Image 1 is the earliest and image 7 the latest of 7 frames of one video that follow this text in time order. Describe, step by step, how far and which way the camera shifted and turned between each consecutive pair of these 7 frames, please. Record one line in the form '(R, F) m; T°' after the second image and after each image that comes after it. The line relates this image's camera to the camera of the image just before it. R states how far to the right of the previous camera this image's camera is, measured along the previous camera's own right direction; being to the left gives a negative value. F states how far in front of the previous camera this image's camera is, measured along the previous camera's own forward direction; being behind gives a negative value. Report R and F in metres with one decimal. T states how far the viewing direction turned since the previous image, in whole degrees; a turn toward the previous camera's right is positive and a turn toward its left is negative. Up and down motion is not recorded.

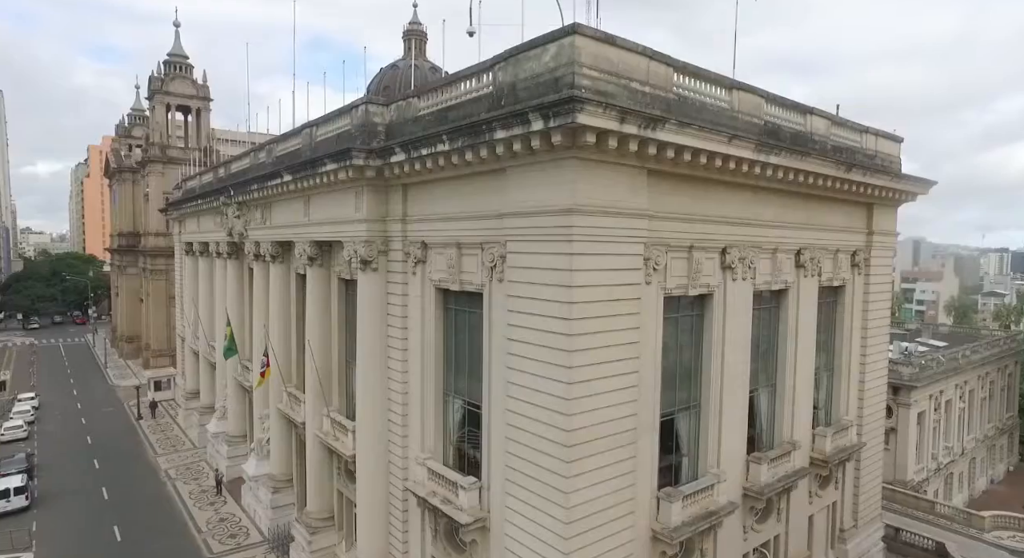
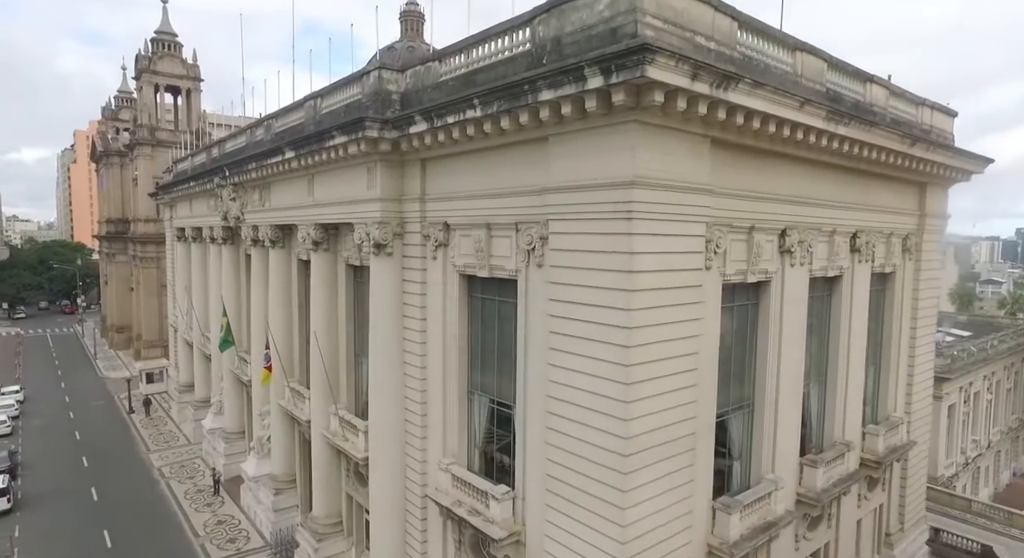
(-0.9, +1.7) m; +1°
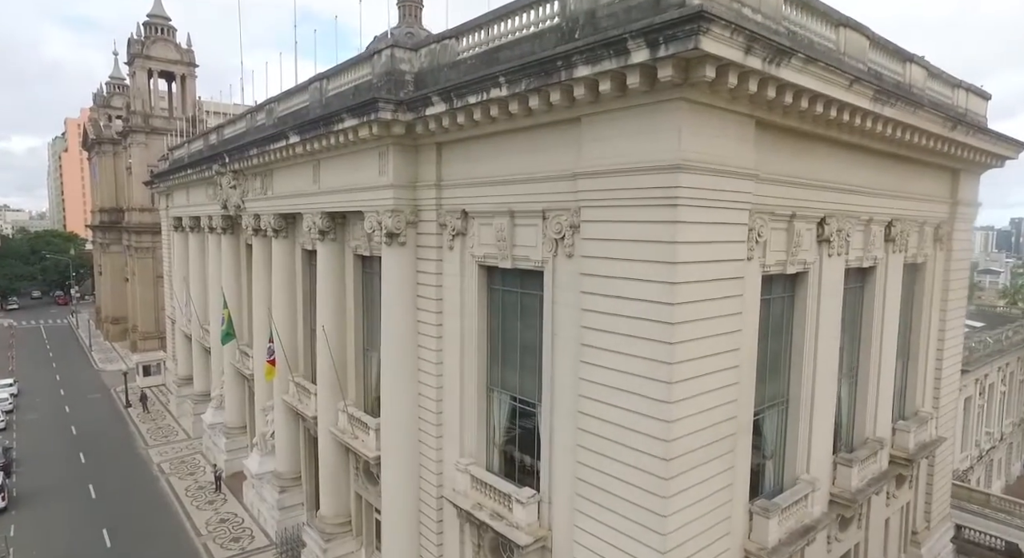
(-0.6, +0.8) m; 0°
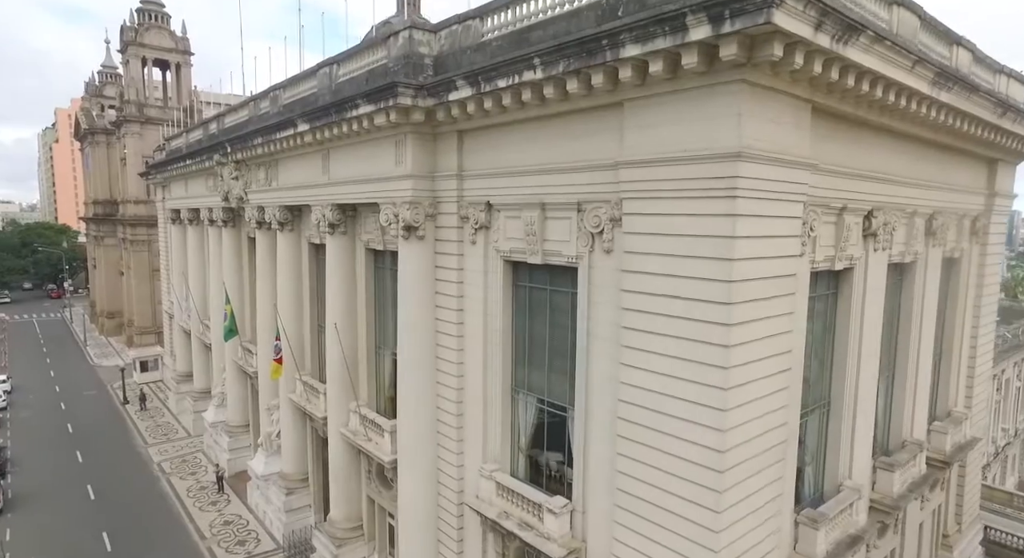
(-0.7, +0.8) m; 0°
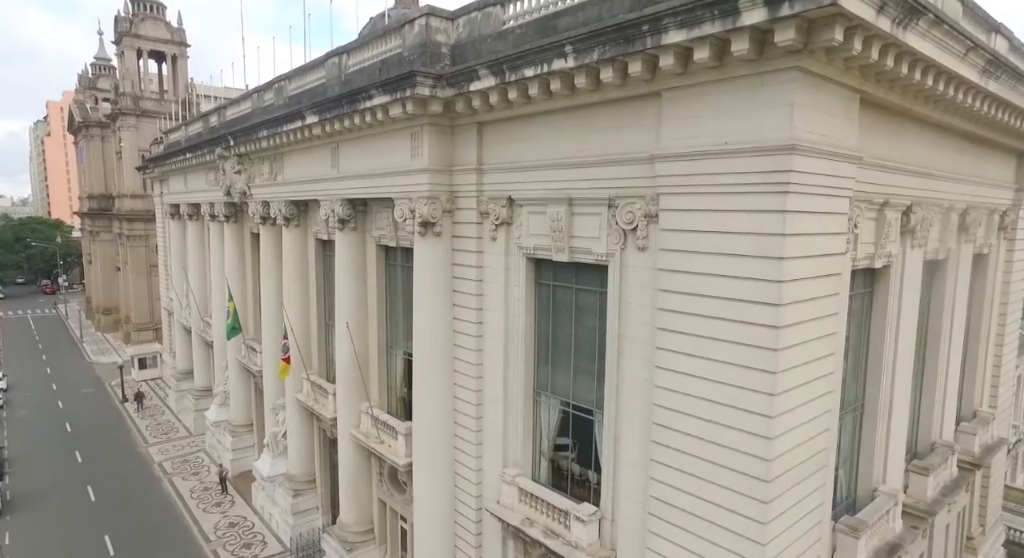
(-0.6, +0.5) m; 0°
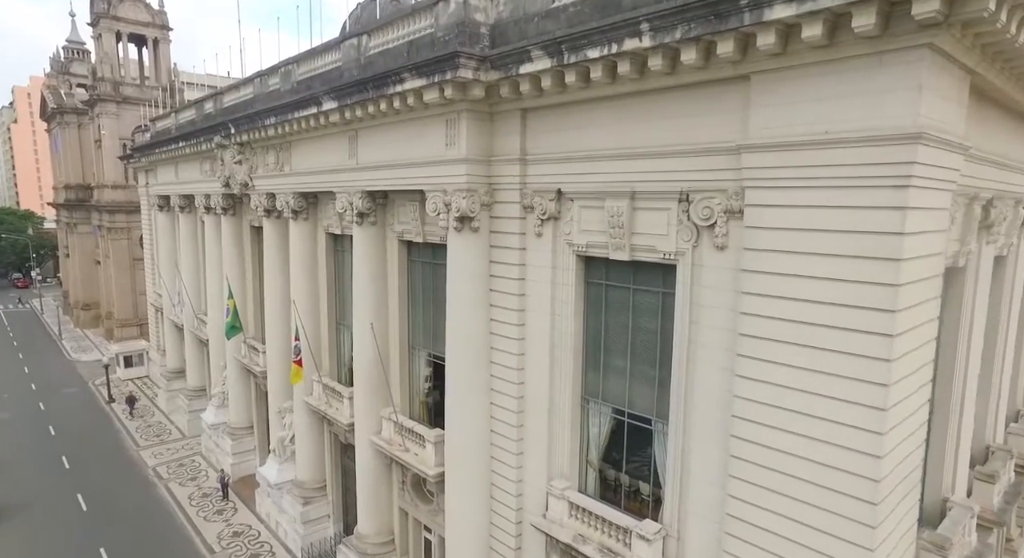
(-1.3, +1.0) m; +2°
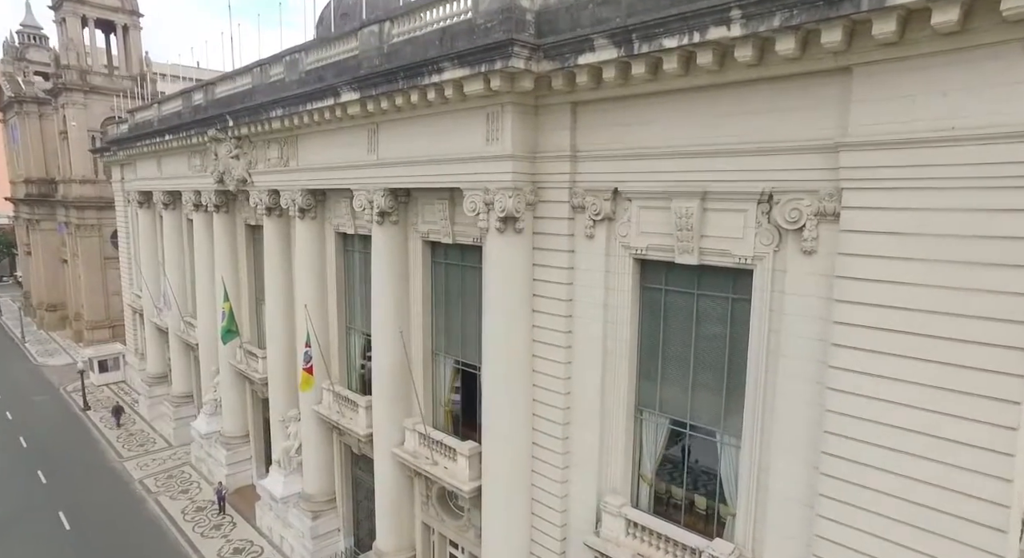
(-1.5, +0.9) m; +3°
